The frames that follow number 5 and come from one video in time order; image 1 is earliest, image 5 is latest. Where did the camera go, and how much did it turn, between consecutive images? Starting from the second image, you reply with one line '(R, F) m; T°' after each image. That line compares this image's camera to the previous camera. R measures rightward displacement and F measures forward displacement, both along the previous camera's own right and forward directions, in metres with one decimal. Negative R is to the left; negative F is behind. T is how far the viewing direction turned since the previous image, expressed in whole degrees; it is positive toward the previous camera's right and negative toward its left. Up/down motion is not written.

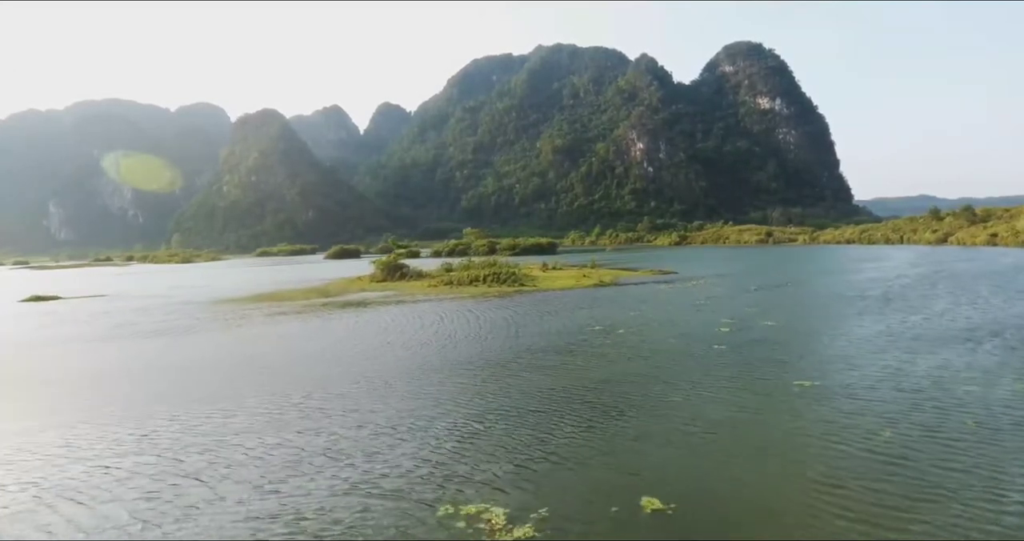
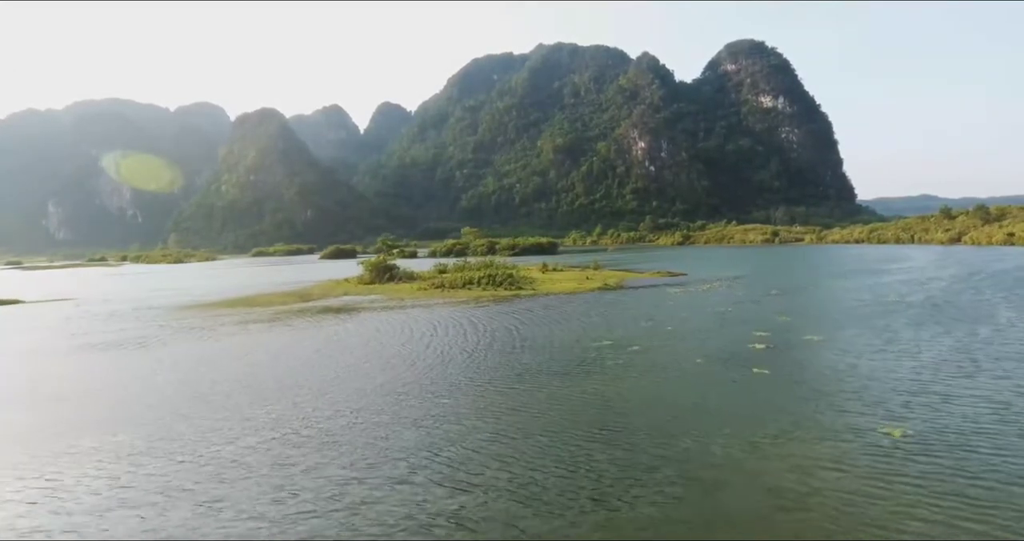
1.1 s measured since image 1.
(+0.2, +3.5) m; 0°
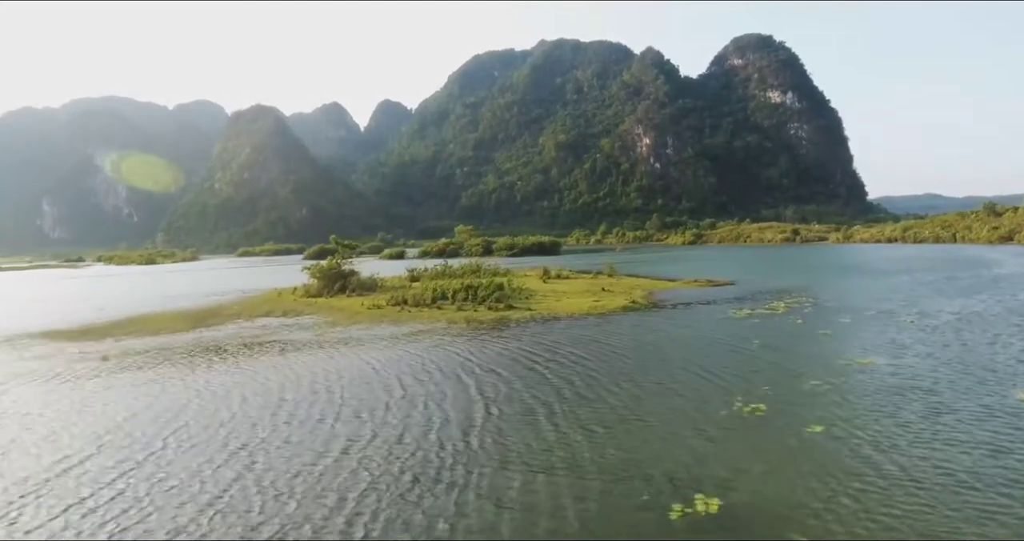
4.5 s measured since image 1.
(+0.6, +11.8) m; 0°
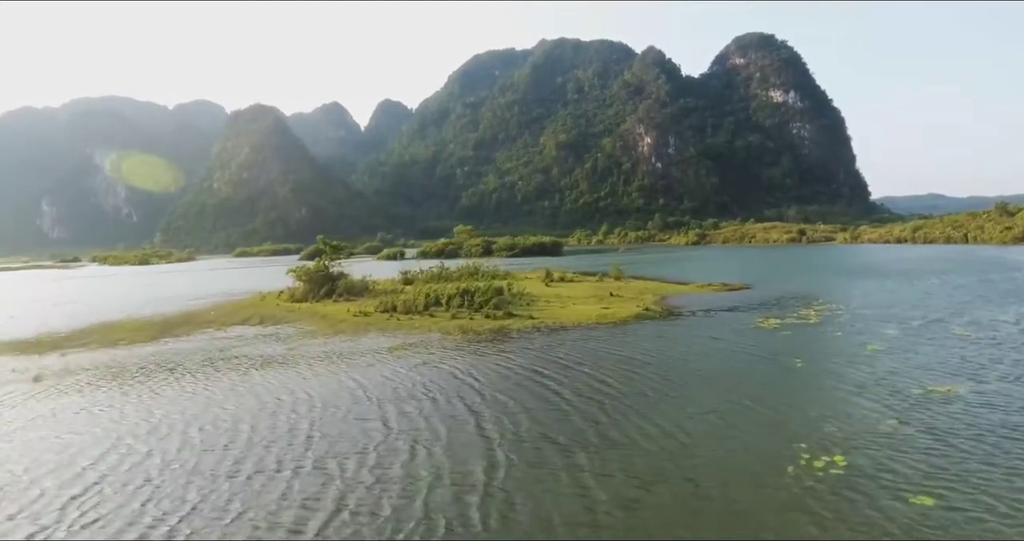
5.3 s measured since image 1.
(0.0, +2.7) m; 0°
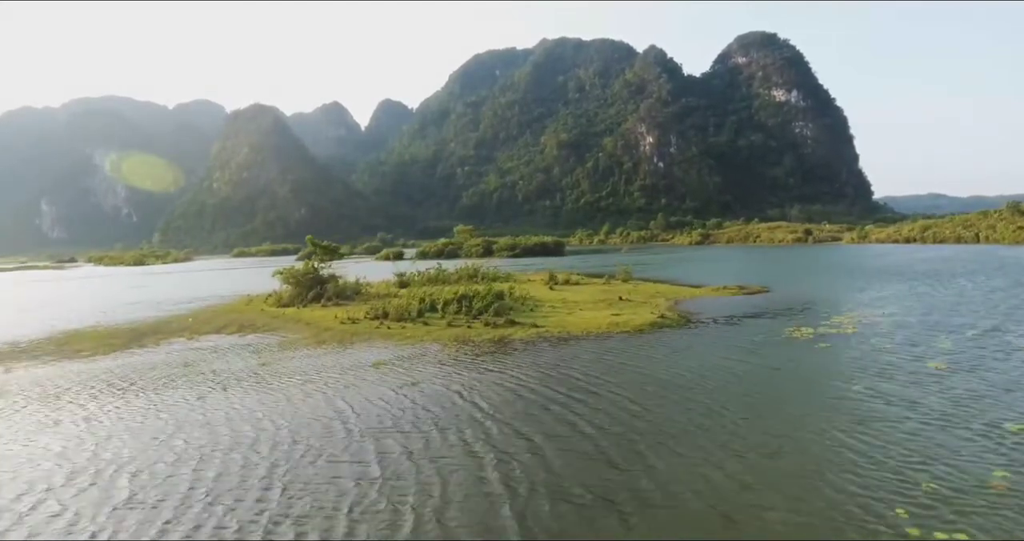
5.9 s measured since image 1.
(-0.1, +2.3) m; 0°
